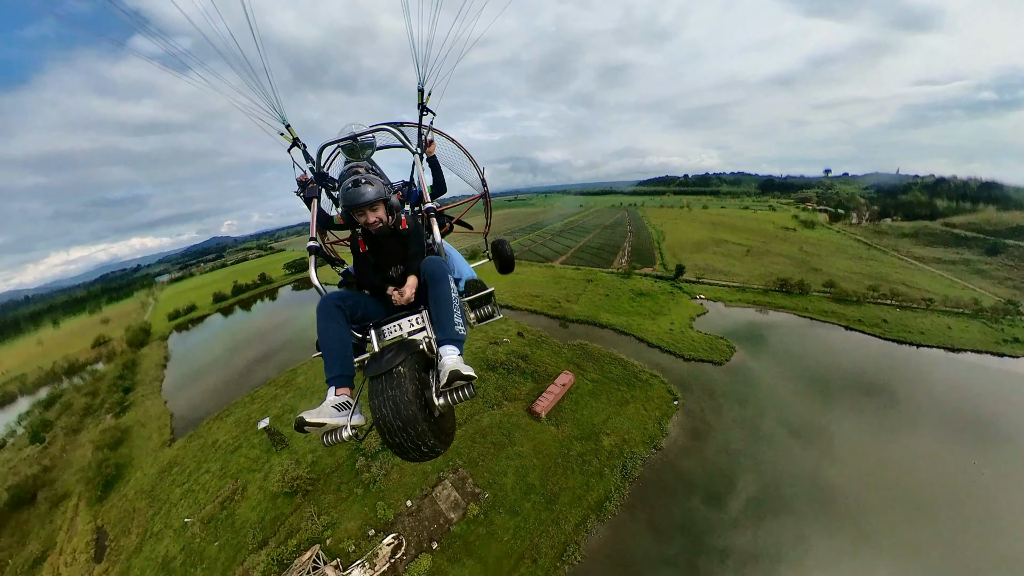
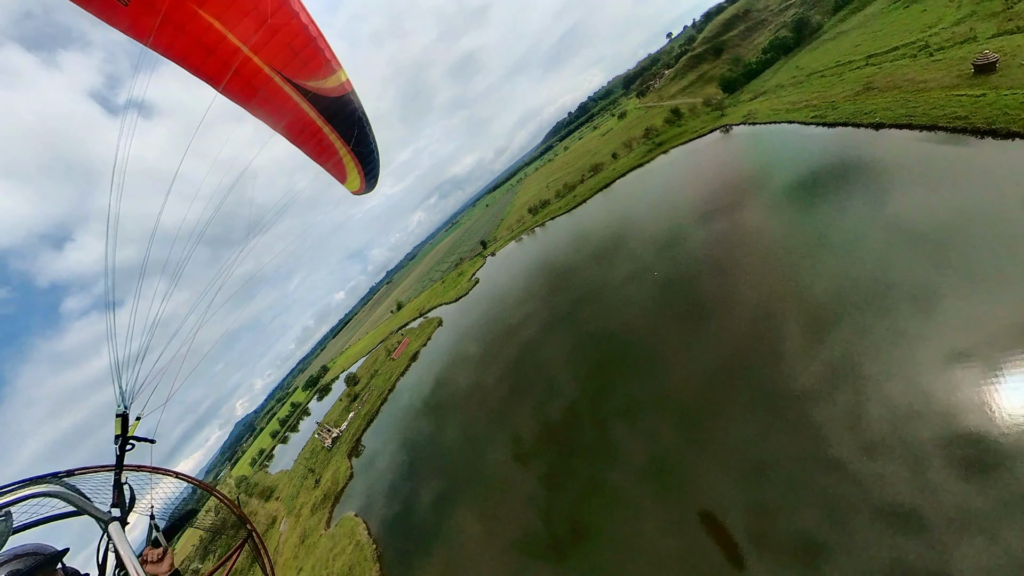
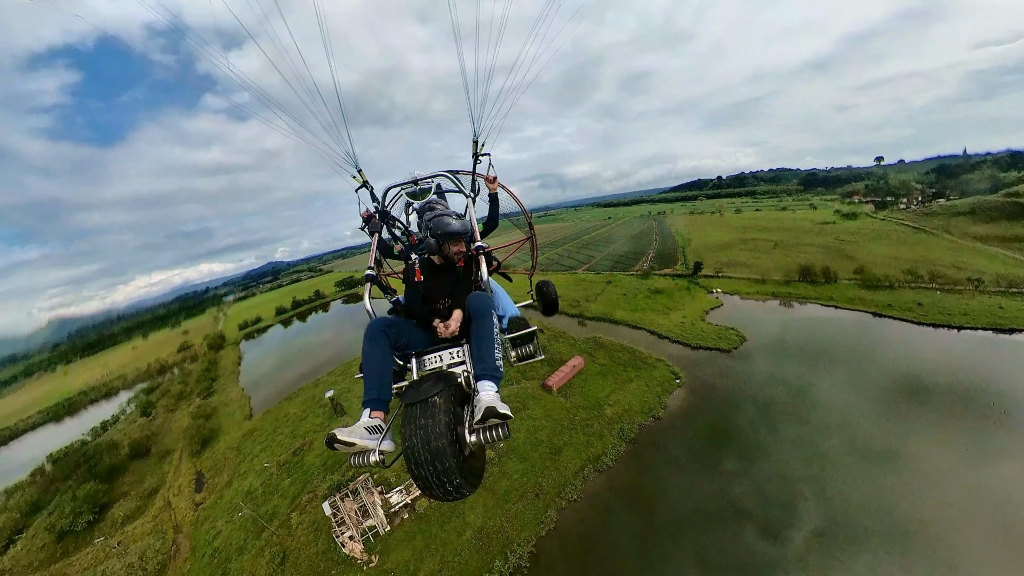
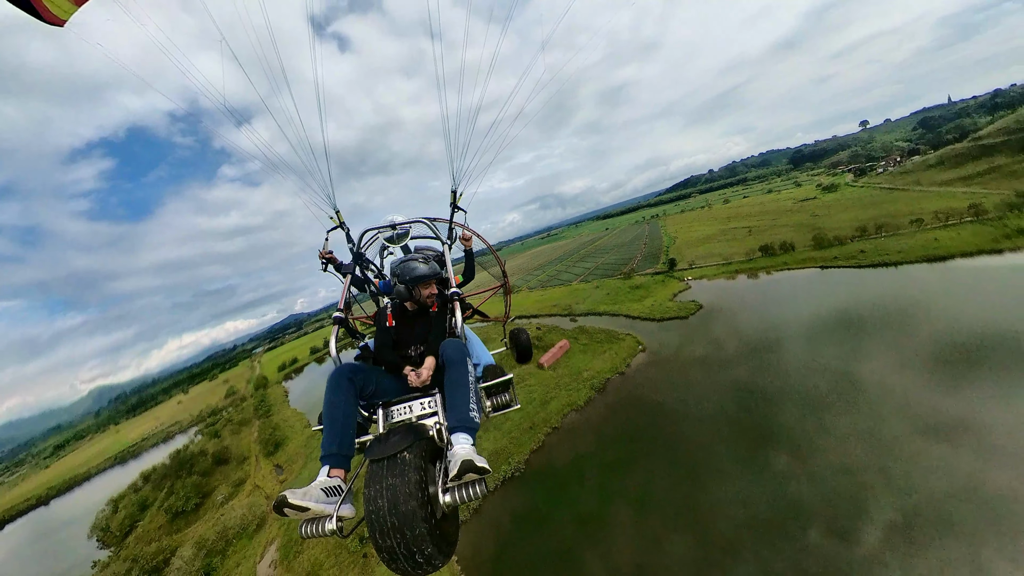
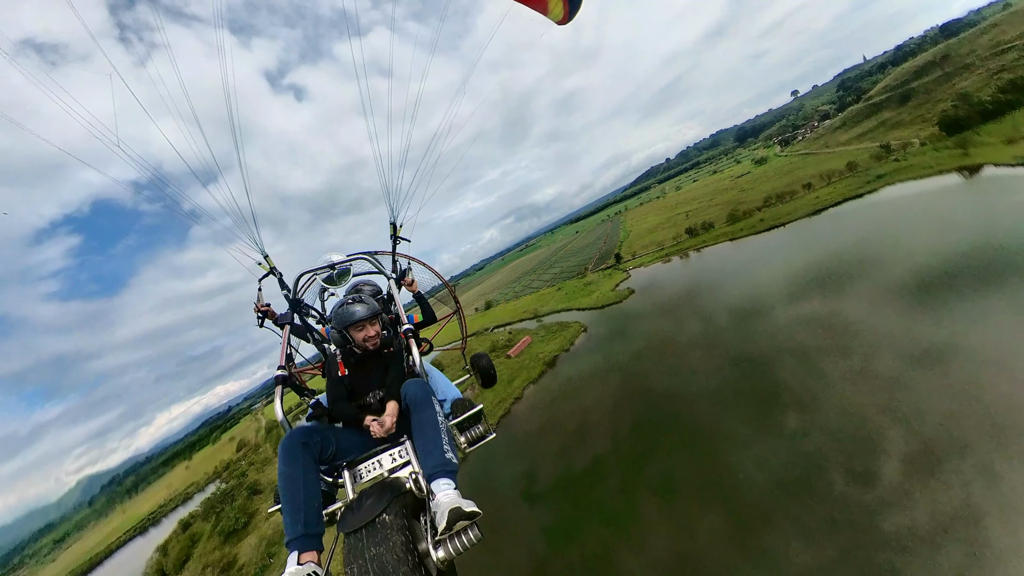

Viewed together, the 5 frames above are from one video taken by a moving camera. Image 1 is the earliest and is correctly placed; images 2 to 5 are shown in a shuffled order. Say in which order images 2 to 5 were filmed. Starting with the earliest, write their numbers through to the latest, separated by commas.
3, 4, 5, 2
